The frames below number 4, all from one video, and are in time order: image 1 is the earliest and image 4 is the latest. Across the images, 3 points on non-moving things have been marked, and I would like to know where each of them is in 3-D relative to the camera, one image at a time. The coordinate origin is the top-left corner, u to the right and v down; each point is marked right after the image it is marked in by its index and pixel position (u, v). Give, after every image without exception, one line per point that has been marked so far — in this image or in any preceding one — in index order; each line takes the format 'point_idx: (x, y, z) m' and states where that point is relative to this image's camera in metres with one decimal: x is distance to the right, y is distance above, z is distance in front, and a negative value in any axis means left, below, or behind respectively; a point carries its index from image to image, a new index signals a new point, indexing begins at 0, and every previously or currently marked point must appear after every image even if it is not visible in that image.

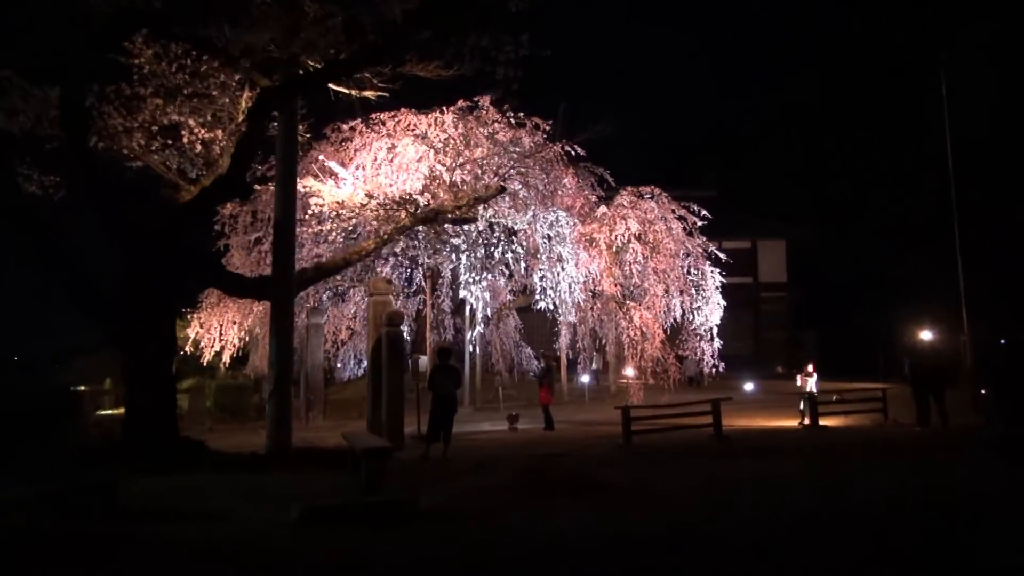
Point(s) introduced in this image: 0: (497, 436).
0: (-0.3, -2.5, +16.4) m
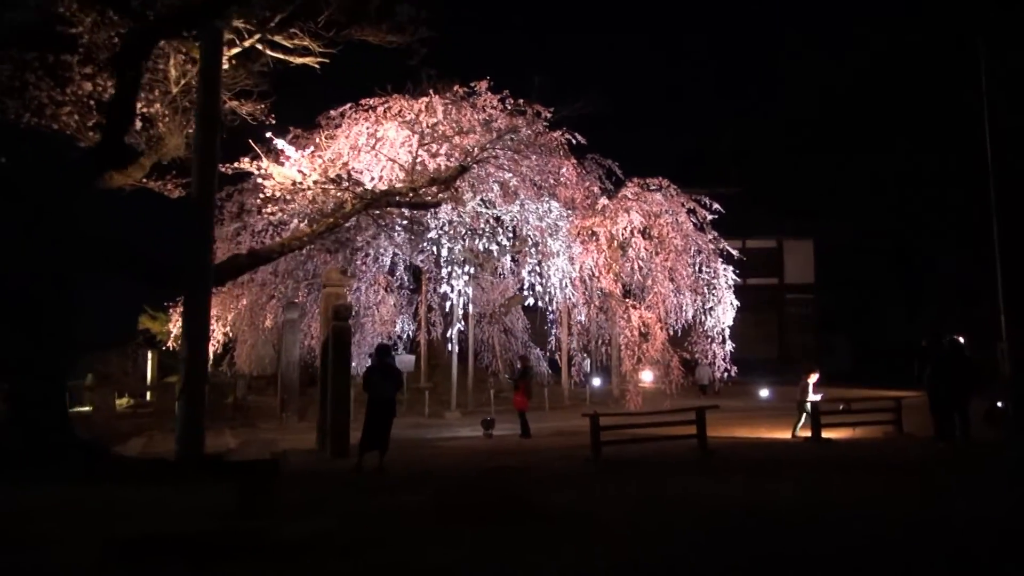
0: (-0.7, -2.4, +15.0) m
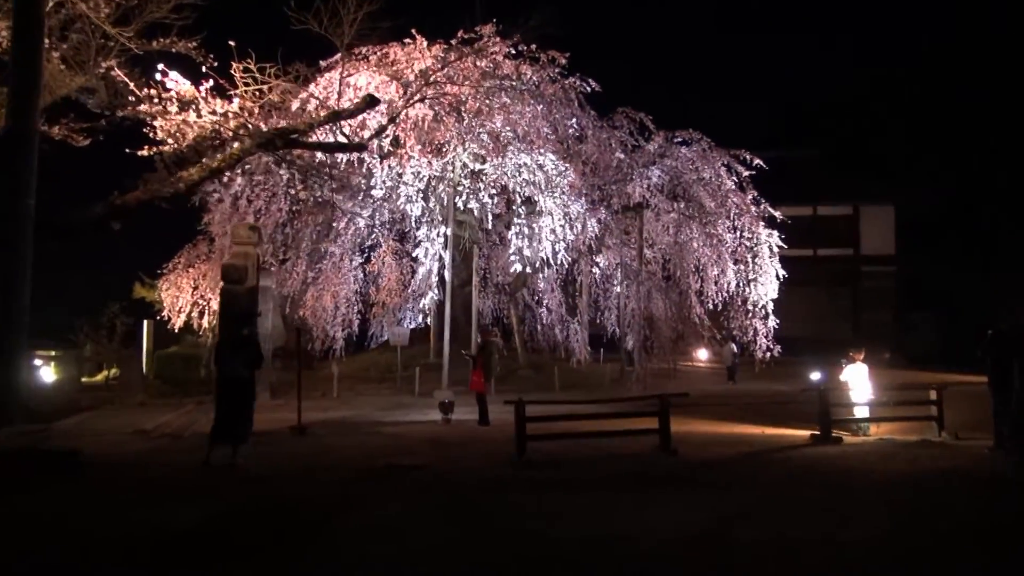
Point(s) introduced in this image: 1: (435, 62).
0: (-1.3, -1.9, +12.9) m
1: (-1.5, +4.2, +18.0) m
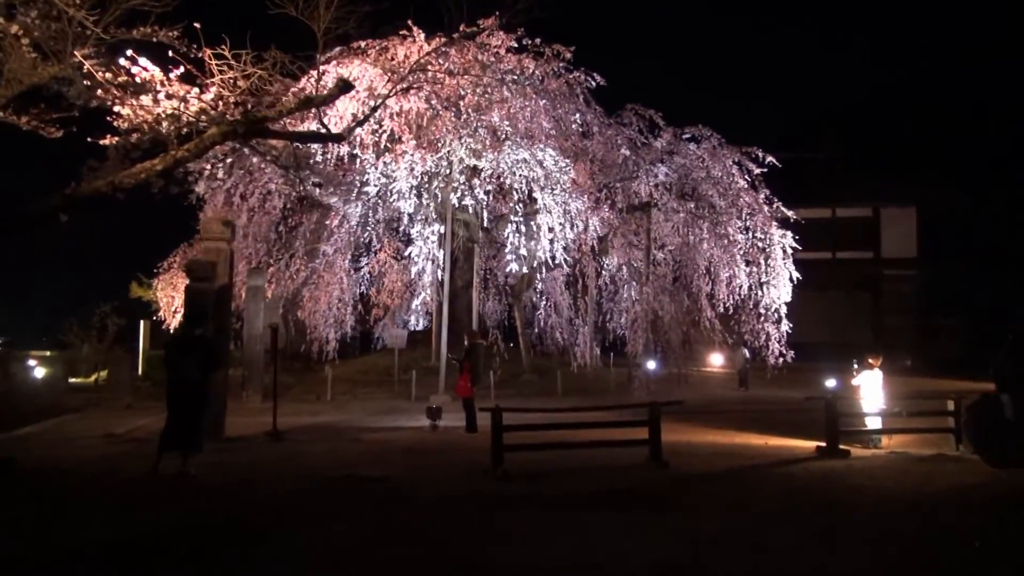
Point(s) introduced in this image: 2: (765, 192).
0: (-1.5, -1.9, +12.2) m
1: (-1.4, +4.2, +17.4) m
2: (+5.1, +1.9, +19.5) m
